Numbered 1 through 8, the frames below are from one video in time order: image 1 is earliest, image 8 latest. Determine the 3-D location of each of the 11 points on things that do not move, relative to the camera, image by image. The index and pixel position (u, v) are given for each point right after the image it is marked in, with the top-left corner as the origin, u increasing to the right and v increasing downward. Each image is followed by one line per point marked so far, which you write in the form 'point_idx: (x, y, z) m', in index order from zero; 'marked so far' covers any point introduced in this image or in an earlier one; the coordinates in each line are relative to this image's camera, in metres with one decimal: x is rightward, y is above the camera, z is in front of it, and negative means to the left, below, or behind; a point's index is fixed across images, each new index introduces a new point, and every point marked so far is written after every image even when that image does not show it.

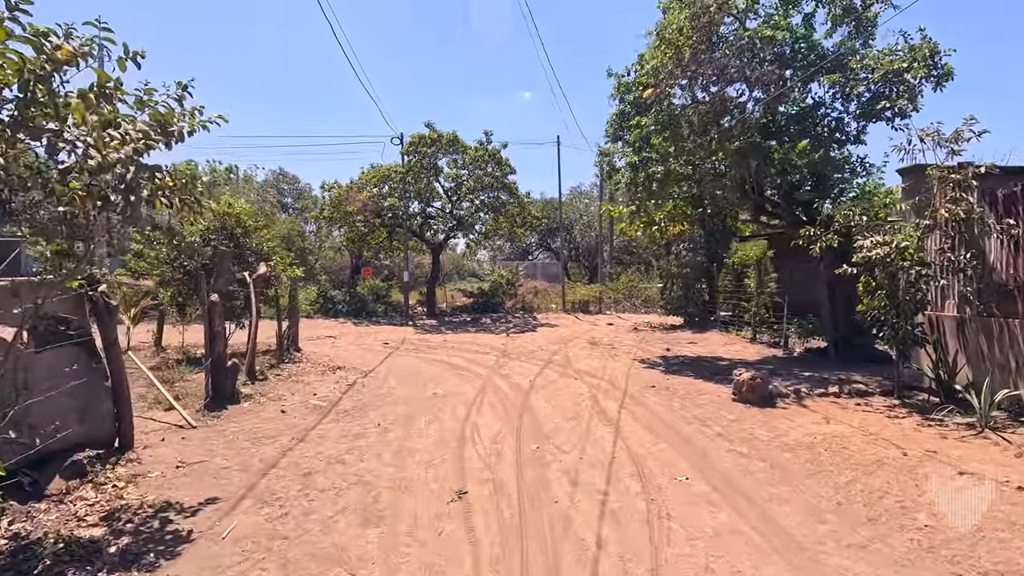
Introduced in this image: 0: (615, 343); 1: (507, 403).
0: (+3.2, -1.7, +16.5) m
1: (-0.1, -1.8, +8.5) m
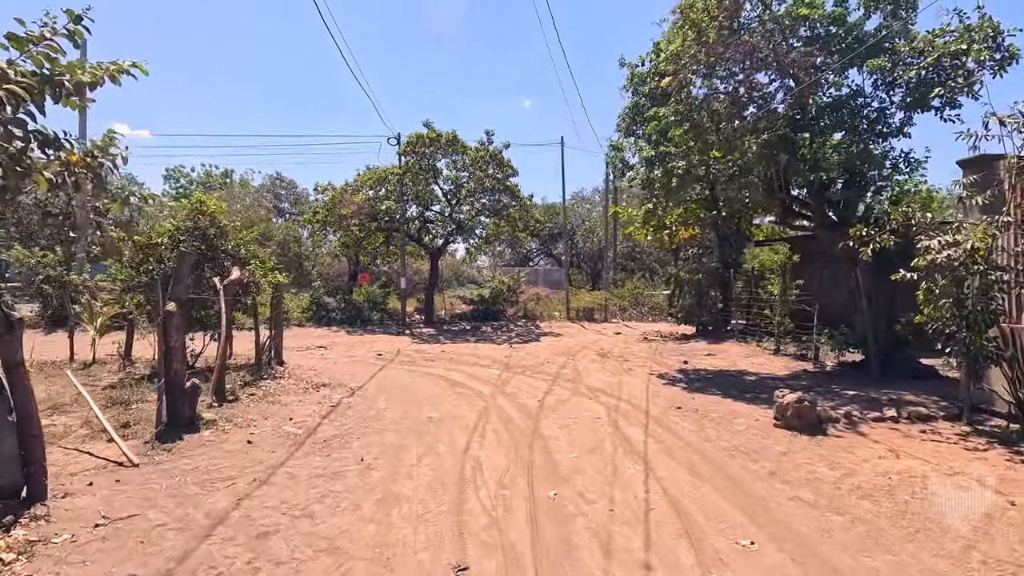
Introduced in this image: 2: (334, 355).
0: (+3.3, -1.9, +15.3) m
1: (0.0, -1.9, +7.3) m
2: (-5.2, -1.9, +15.6) m
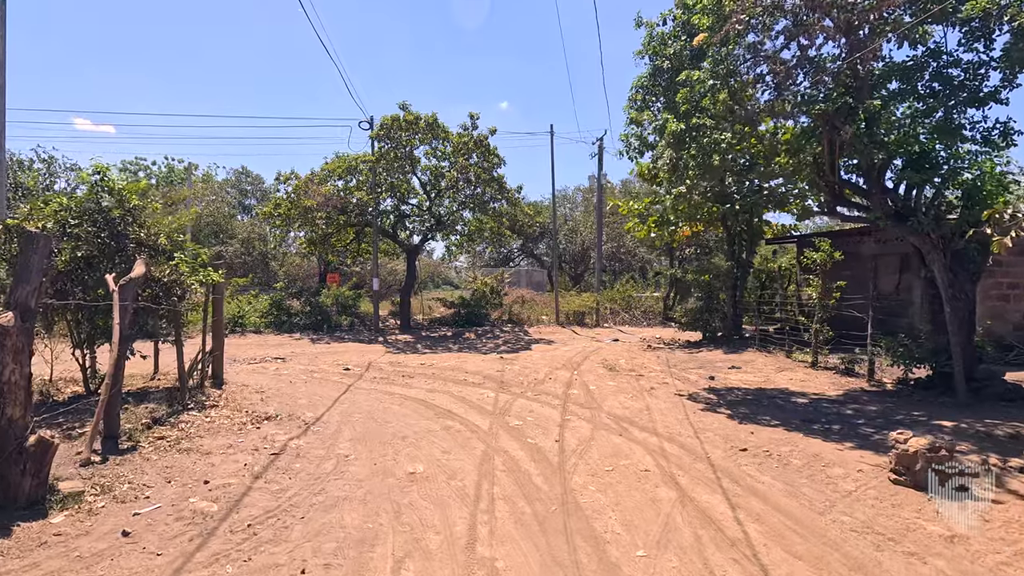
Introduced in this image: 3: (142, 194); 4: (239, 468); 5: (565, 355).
0: (+3.1, -2.0, +13.2) m
1: (+0.2, -2.0, +5.0) m
2: (-5.4, -2.0, +13.1) m
3: (-5.7, +1.5, +8.3) m
4: (-2.9, -1.9, +5.6) m
5: (+1.5, -1.9, +15.6) m
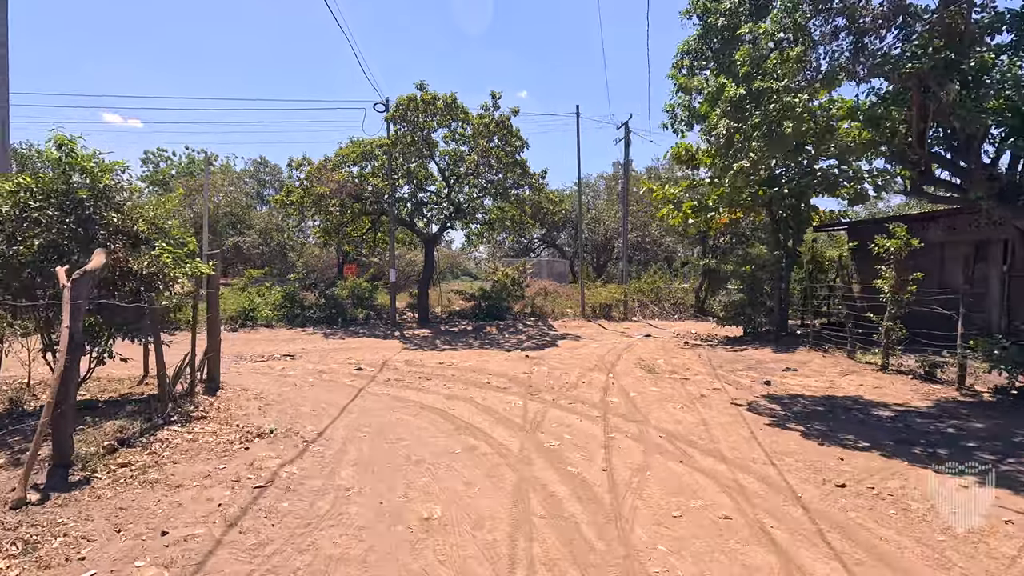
0: (+3.7, -1.8, +11.8) m
1: (+0.6, -1.9, +3.7) m
2: (-4.8, -1.8, +12.0) m
3: (-5.3, +1.5, +7.2) m
4: (-2.5, -1.9, +4.5) m
5: (+2.2, -1.7, +14.3) m
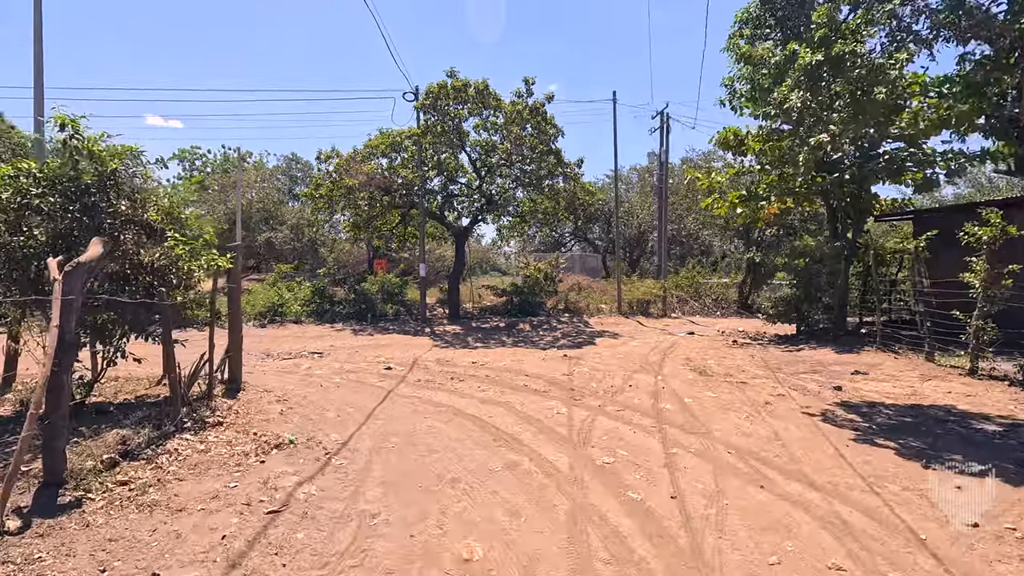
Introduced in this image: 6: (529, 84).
0: (+4.5, -1.7, +10.8) m
1: (+0.9, -1.9, +2.9) m
2: (-4.0, -1.7, +11.4) m
3: (-4.7, +1.6, +6.7) m
4: (-2.1, -1.8, +3.8) m
5: (+3.1, -1.6, +13.3) m
6: (+0.6, +7.1, +18.6) m
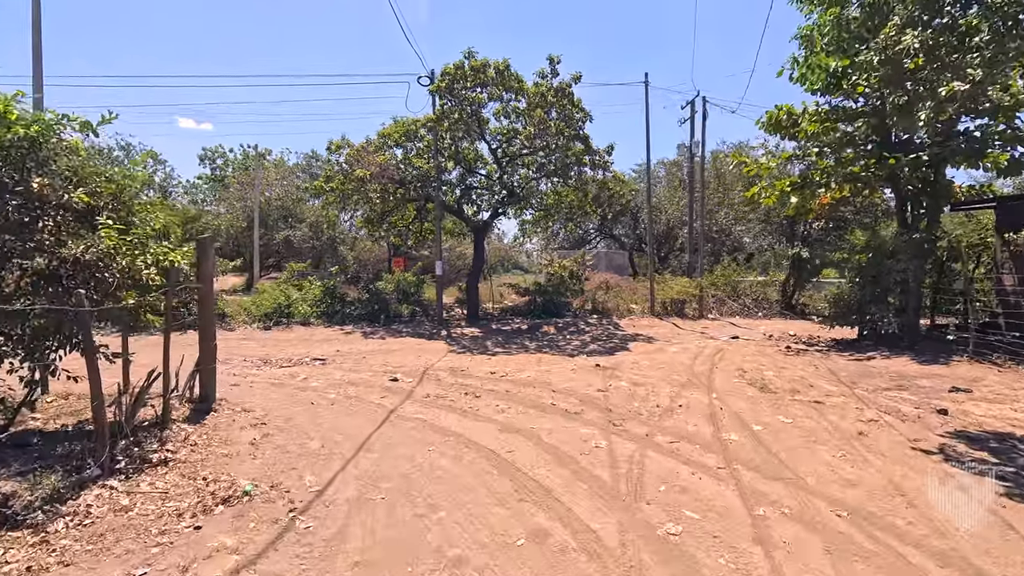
0: (+4.9, -1.7, +9.1) m
1: (+1.0, -1.9, +1.3) m
2: (-3.5, -1.7, +10.0) m
3: (-4.5, +1.6, +5.3) m
4: (-2.0, -1.8, +2.3) m
5: (+3.7, -1.6, +11.6) m
6: (+1.3, +7.1, +17.0) m
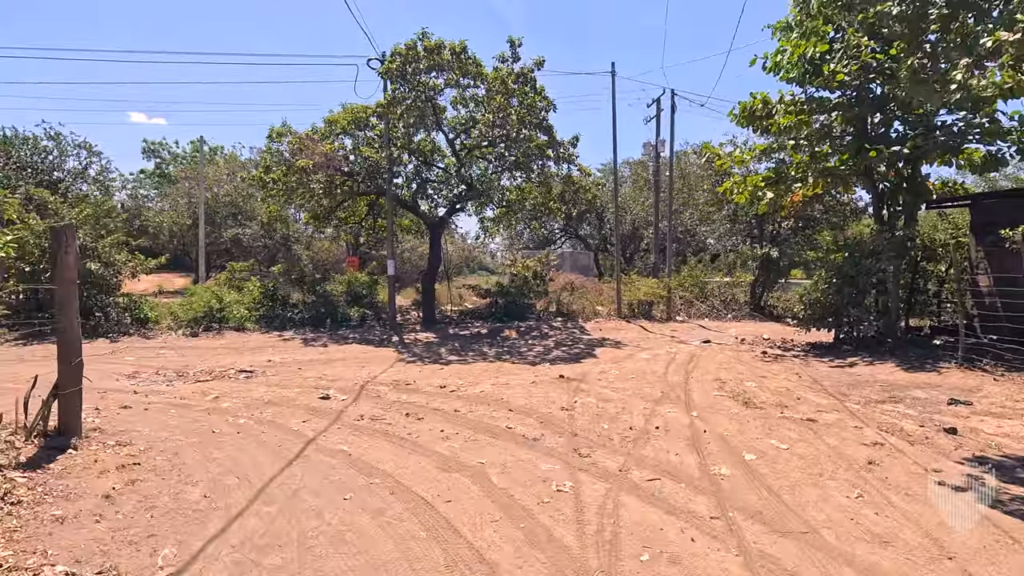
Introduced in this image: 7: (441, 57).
0: (+4.2, -1.7, +8.1) m
1: (+0.8, -1.9, +0.1) m
2: (-4.3, -1.7, +8.5) m
3: (-5.0, +1.6, +3.7) m
4: (-2.3, -1.8, +0.9) m
5: (+2.8, -1.6, +10.6) m
6: (+0.1, +7.1, +15.8) m
7: (-2.2, +7.3, +16.8) m
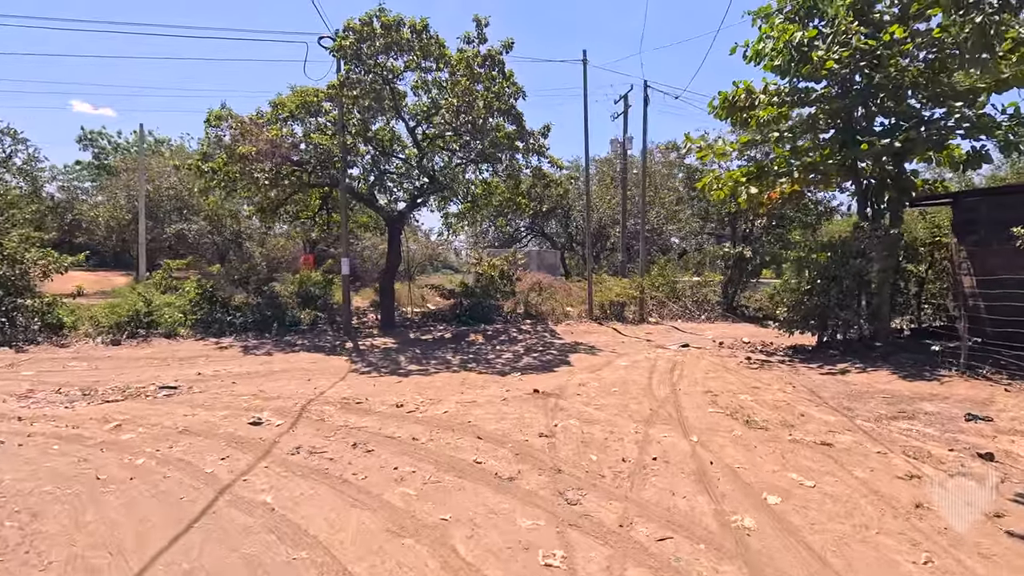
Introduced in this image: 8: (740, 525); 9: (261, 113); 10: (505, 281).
0: (+3.8, -1.7, +7.2) m
1: (+0.9, -2.0, -1.1) m
2: (-4.7, -1.8, +7.0) m
3: (-5.1, +1.5, +2.2) m
4: (-2.2, -1.9, -0.4) m
5: (+2.2, -1.7, +9.5) m
6: (-0.8, +7.0, +14.6) m
7: (-3.2, +7.2, +15.5) m
8: (+1.8, -1.9, +4.2) m
9: (-7.6, +5.3, +16.4) m
10: (-0.2, +0.2, +19.0) m
